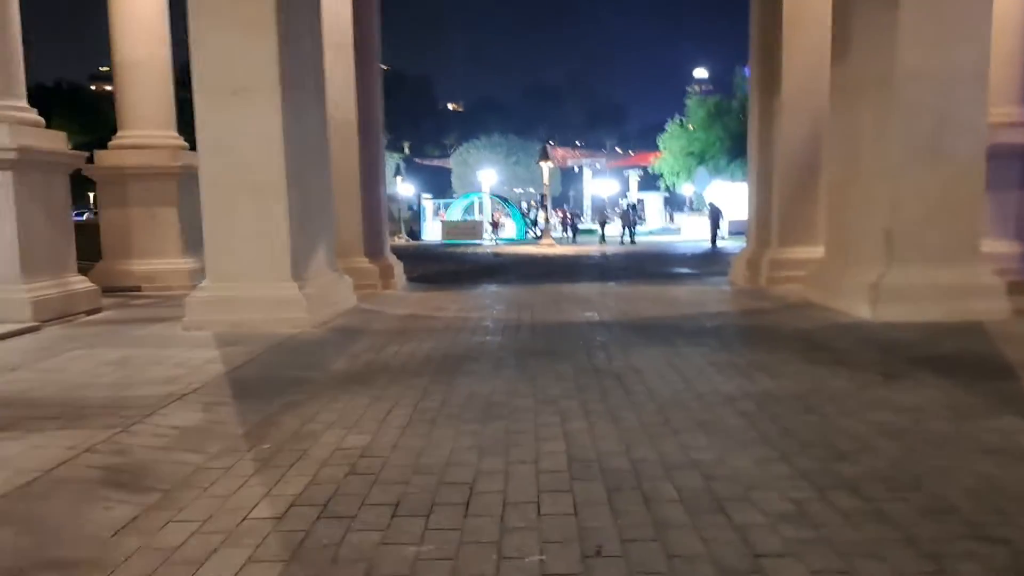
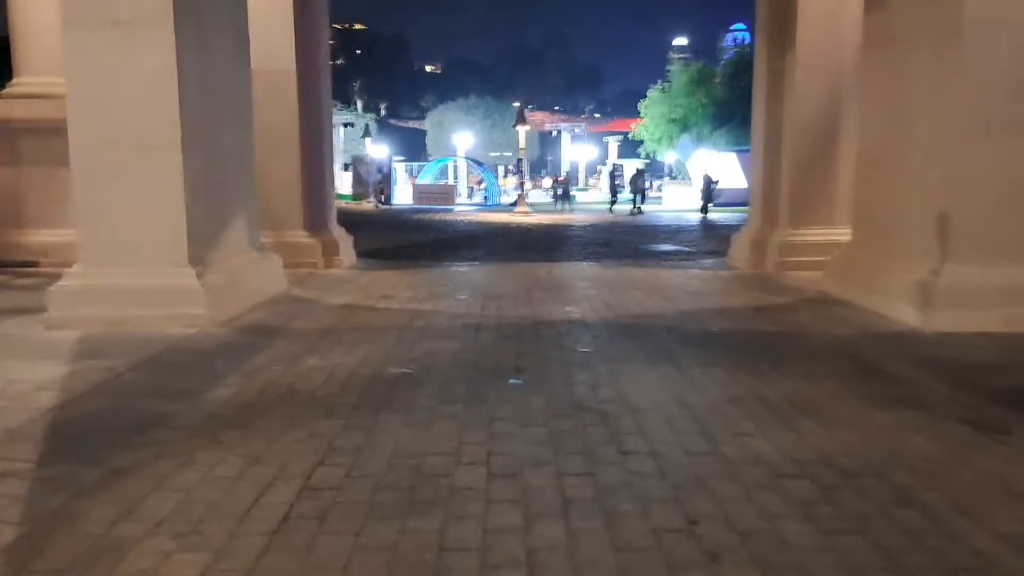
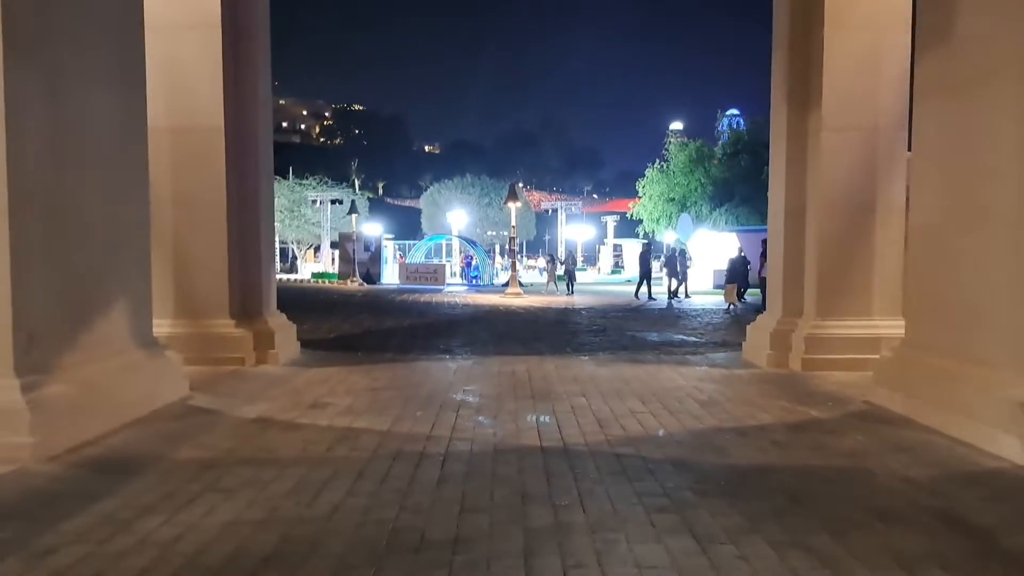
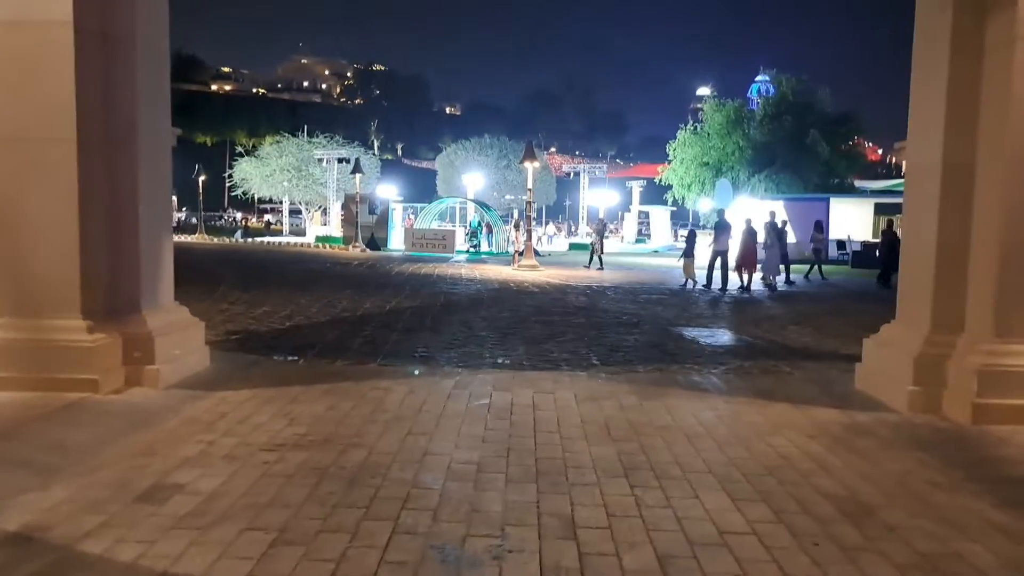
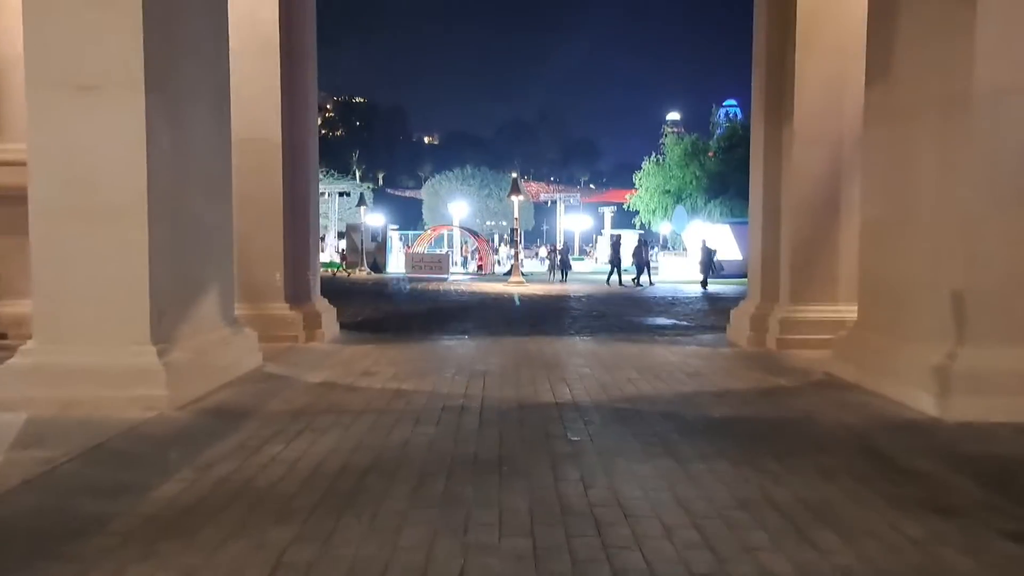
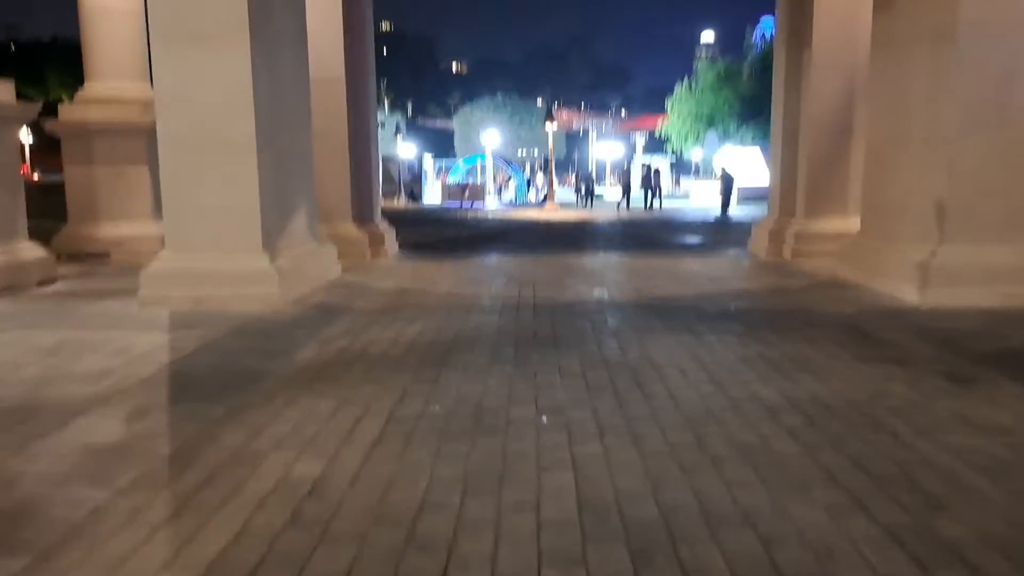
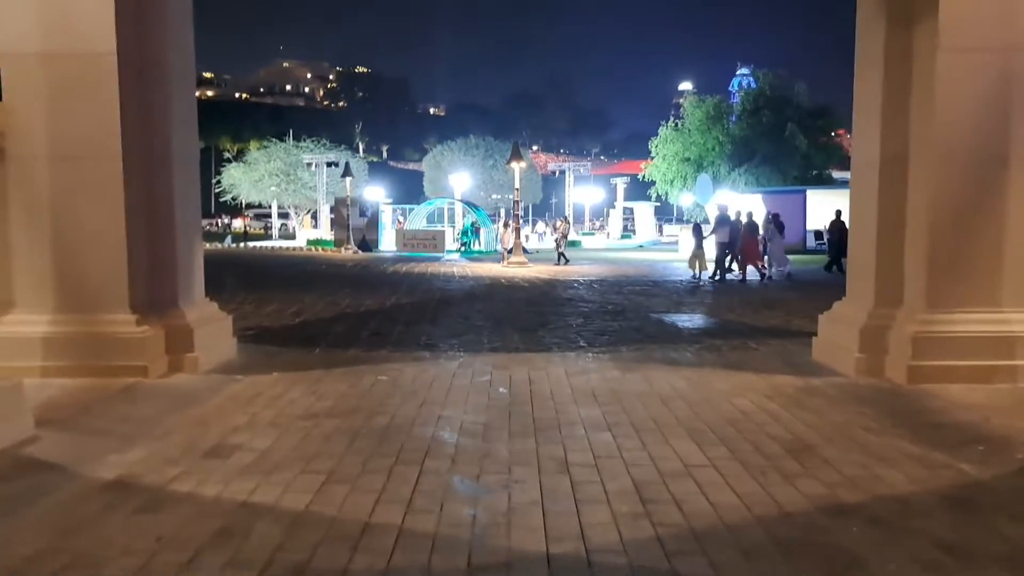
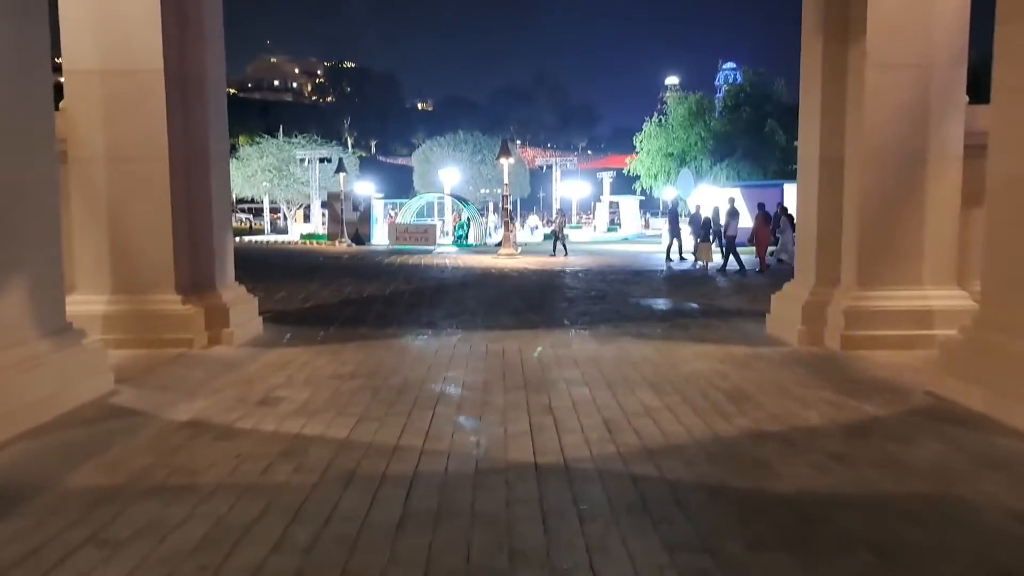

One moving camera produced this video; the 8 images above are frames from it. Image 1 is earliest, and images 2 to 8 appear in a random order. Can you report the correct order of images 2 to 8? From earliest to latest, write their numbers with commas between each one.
6, 2, 5, 3, 8, 7, 4
